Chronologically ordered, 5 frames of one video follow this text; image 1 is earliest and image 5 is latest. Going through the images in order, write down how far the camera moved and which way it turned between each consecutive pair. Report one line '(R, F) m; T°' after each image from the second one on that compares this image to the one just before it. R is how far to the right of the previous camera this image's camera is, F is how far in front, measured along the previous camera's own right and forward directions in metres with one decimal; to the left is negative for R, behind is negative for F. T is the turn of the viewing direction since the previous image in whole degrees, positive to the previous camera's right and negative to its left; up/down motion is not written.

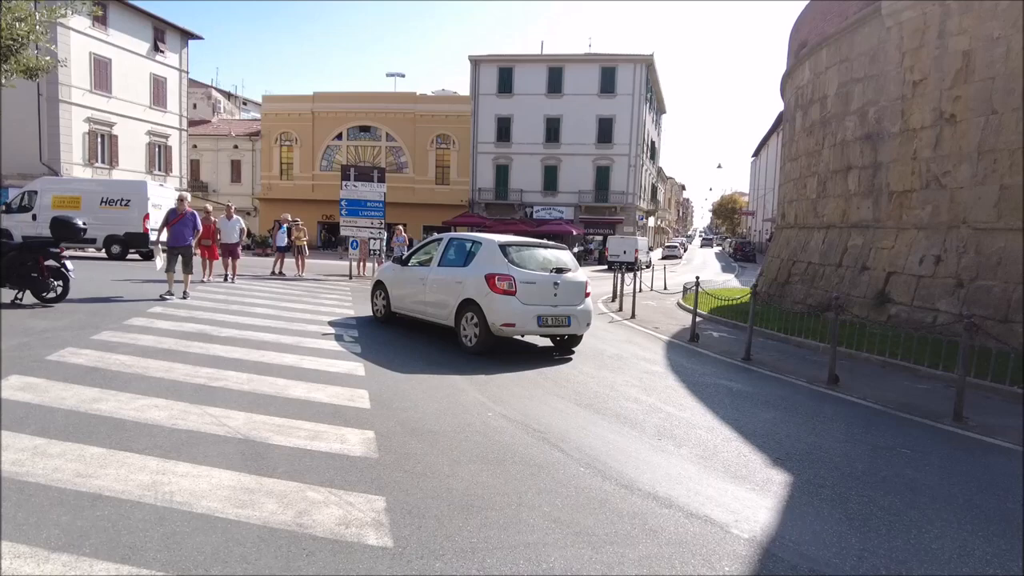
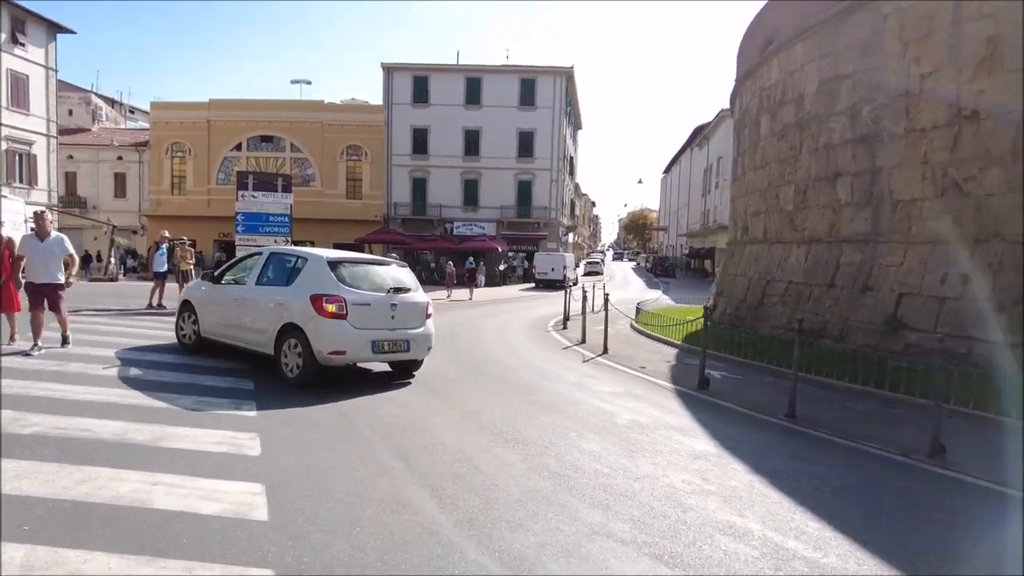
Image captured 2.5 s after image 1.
(-0.6, +2.6) m; +8°
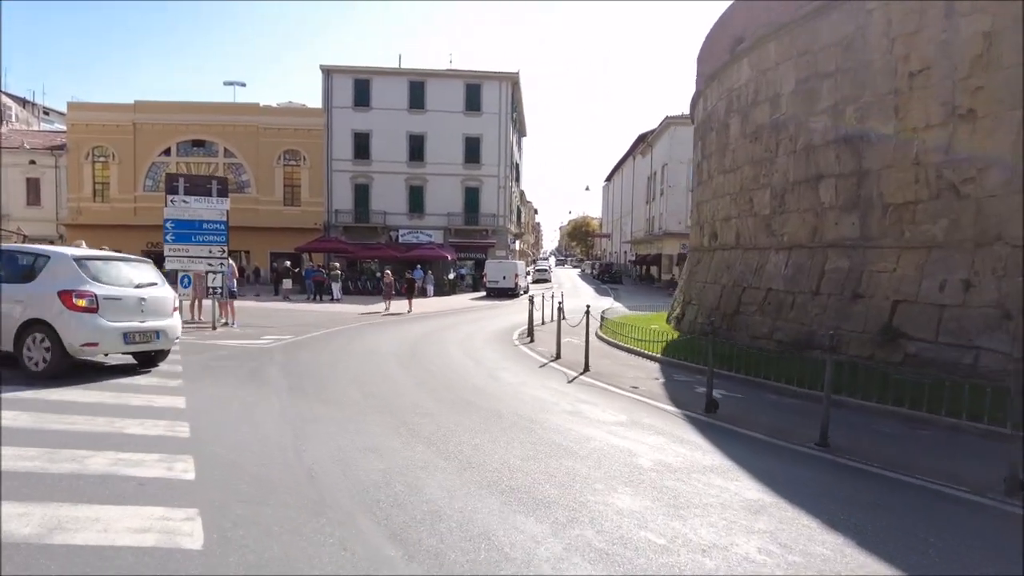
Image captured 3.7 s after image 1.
(-0.5, +1.1) m; +5°
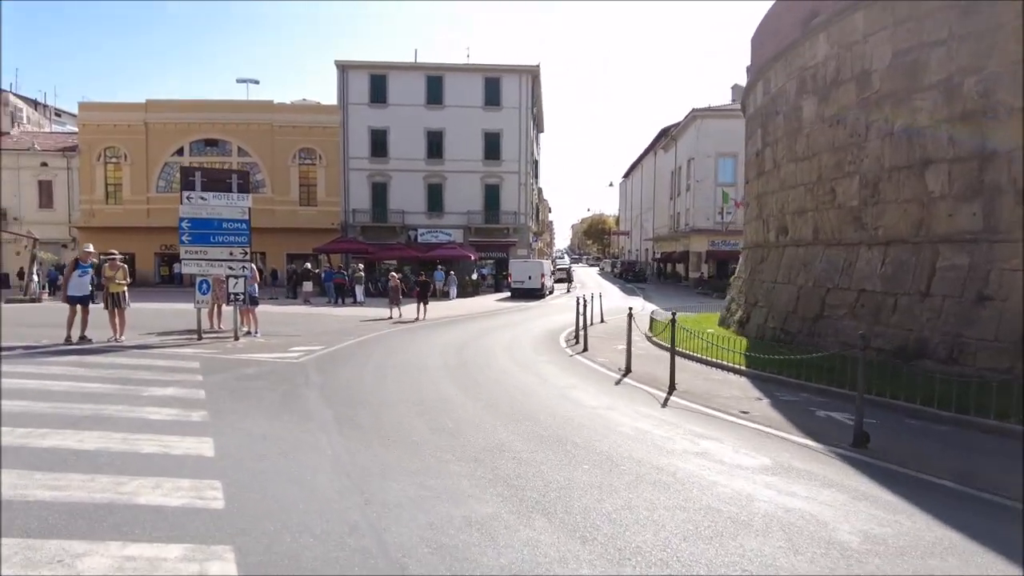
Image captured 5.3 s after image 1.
(-0.8, +1.4) m; -1°
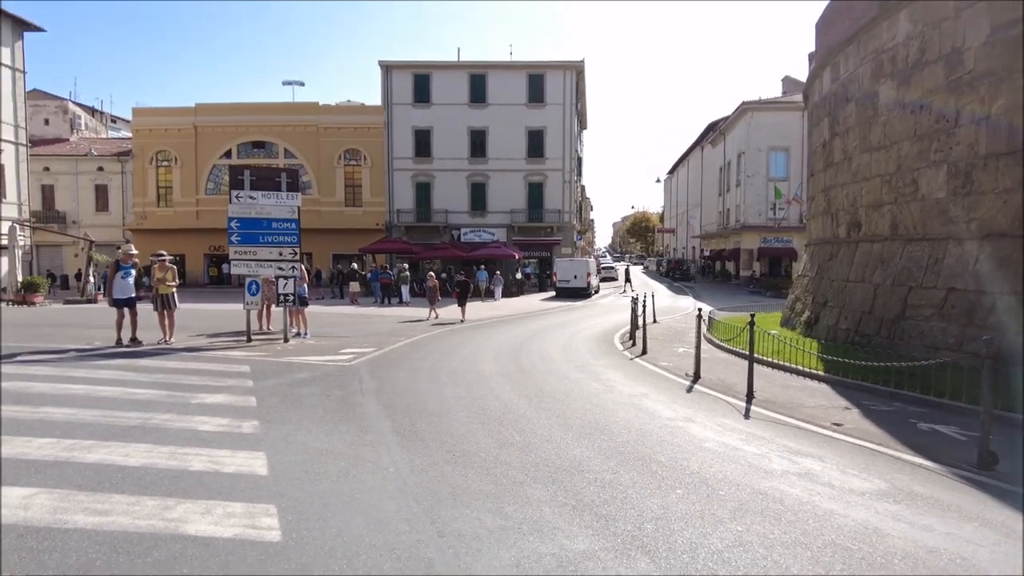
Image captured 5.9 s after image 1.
(-0.3, +0.5) m; -4°
